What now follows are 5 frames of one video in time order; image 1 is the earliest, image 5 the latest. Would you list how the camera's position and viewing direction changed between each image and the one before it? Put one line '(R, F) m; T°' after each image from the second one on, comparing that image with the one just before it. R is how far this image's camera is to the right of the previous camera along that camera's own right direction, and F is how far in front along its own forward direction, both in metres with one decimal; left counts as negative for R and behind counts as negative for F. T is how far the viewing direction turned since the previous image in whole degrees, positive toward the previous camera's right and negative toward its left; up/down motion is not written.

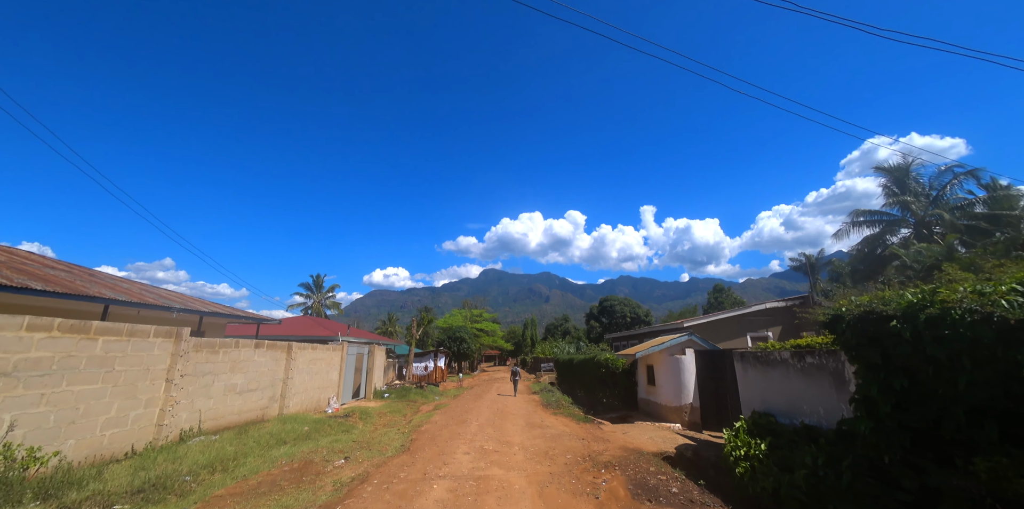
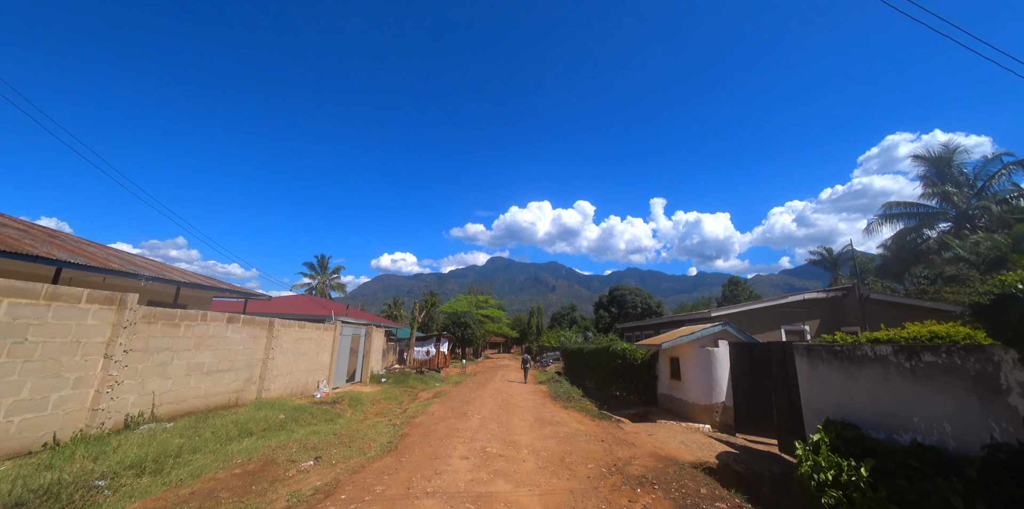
(-0.1, +1.5) m; -1°
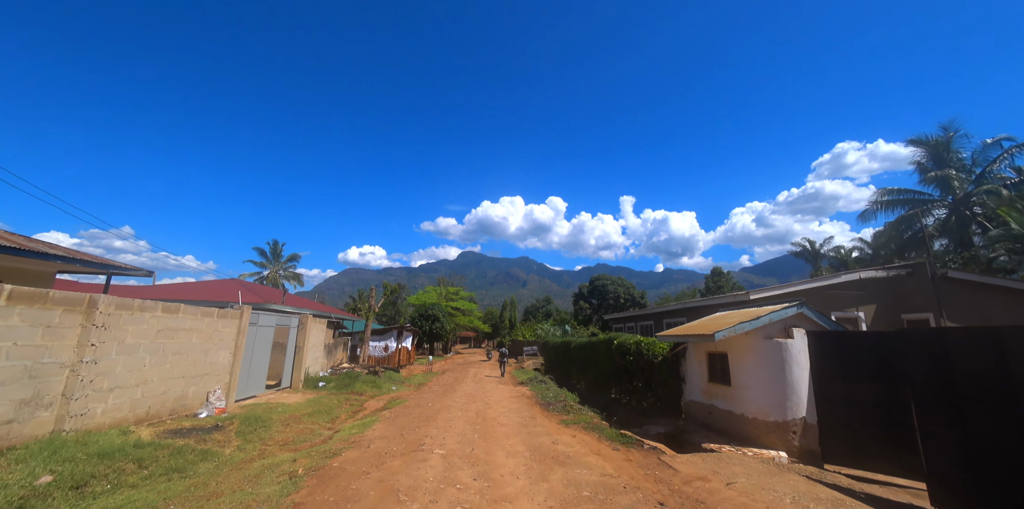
(-0.2, +3.8) m; +4°
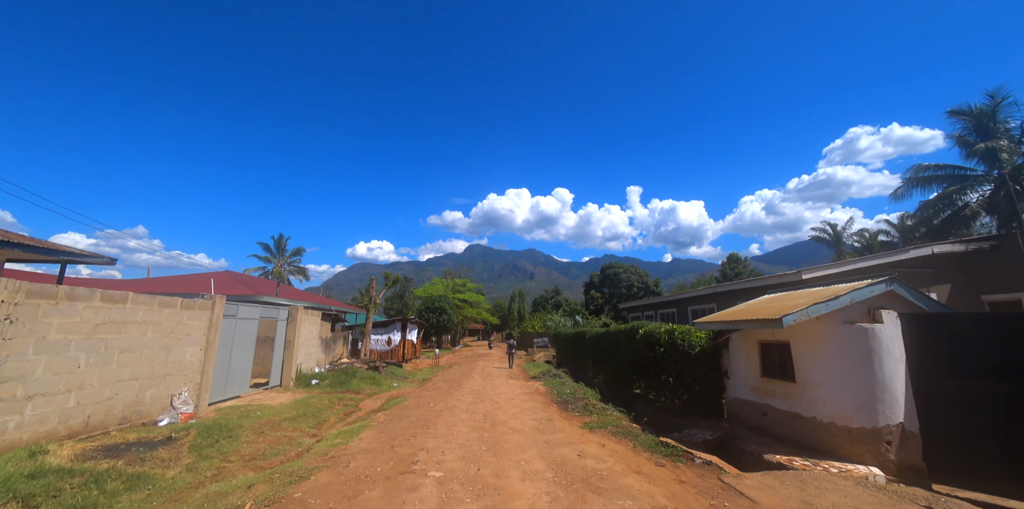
(-0.1, +1.5) m; -1°
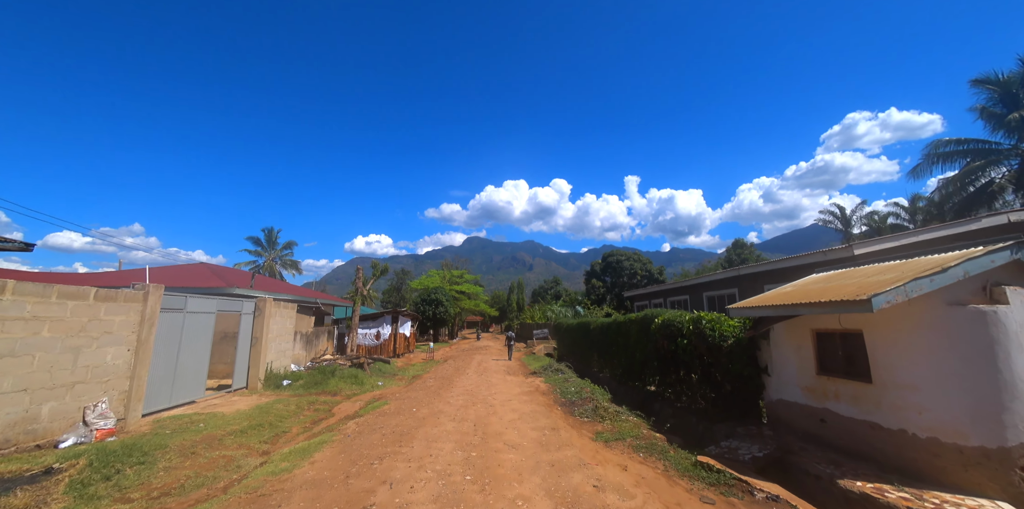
(+0.1, +1.6) m; 0°
